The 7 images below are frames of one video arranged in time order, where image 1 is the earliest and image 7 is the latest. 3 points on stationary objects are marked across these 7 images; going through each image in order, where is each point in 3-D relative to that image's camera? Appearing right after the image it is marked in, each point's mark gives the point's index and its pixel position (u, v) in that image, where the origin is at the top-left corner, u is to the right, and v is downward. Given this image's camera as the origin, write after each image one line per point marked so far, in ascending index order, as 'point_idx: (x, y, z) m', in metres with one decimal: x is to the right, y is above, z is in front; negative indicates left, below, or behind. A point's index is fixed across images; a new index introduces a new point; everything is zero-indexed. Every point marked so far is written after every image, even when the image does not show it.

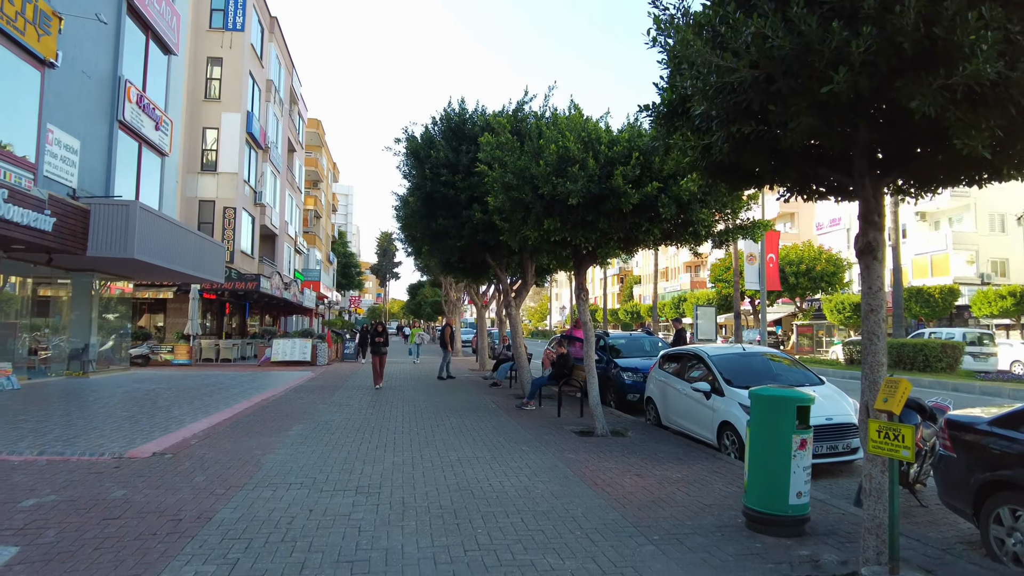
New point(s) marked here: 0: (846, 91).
0: (+2.2, +1.3, +4.4) m
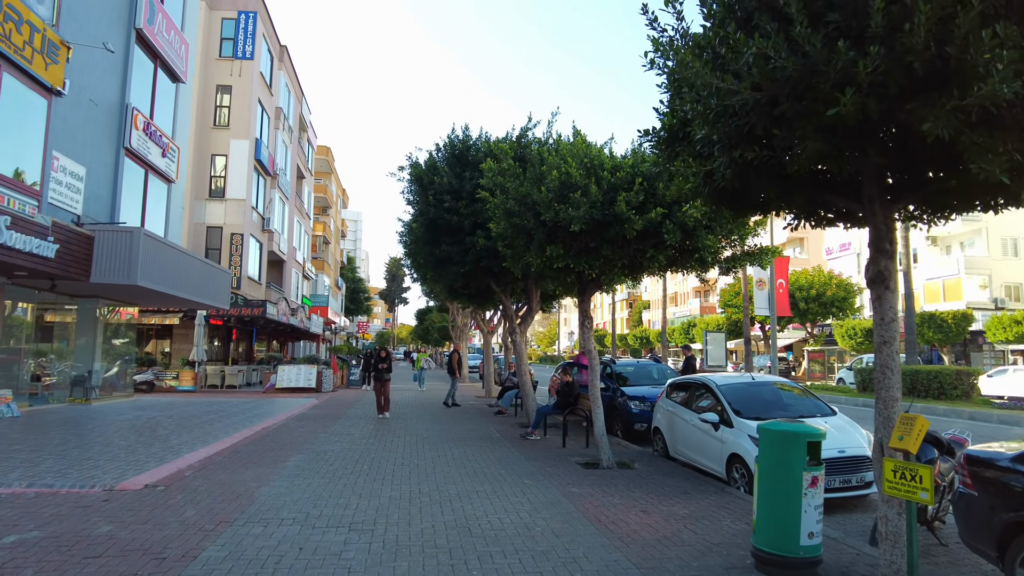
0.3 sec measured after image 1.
0: (+2.2, +1.1, +4.2) m
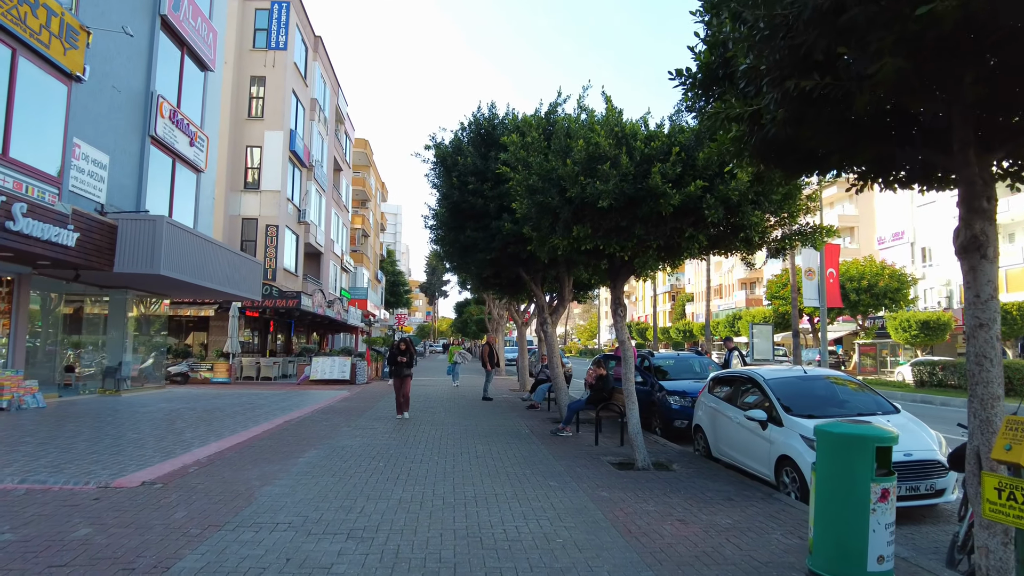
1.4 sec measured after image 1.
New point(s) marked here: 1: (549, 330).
0: (+2.2, +1.3, +3.3) m
1: (+0.8, -1.0, +14.6) m
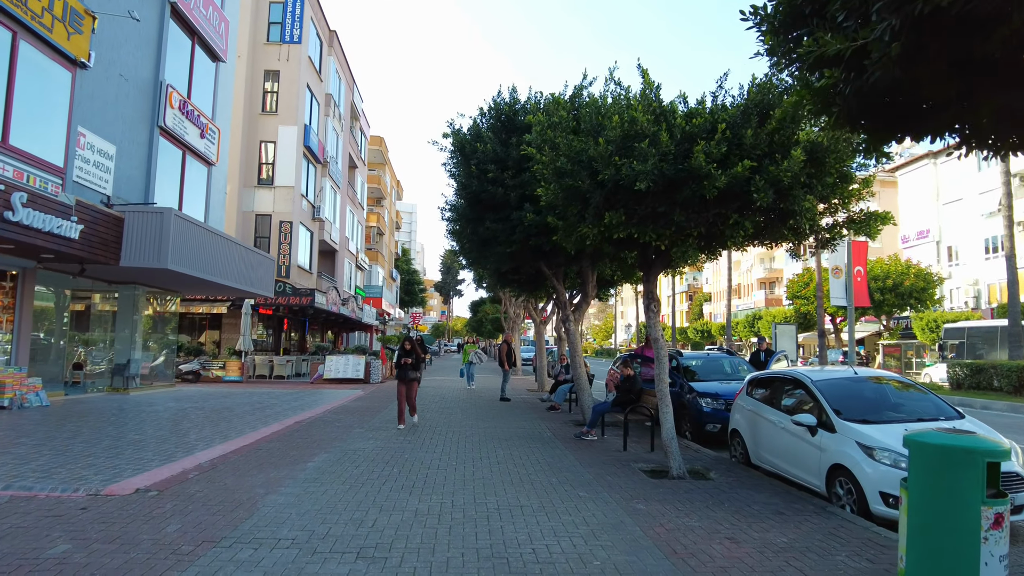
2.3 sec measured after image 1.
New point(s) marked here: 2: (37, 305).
0: (+2.4, +1.4, +2.5) m
1: (+1.2, -0.9, +13.9) m
2: (-11.6, -0.5, +16.1) m
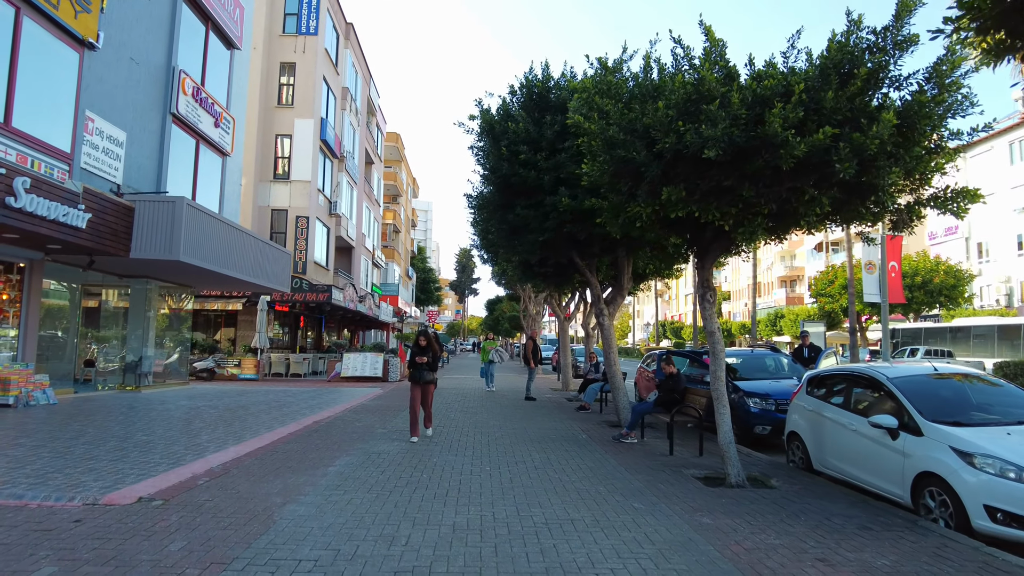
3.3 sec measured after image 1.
0: (+2.7, +1.5, +1.6) m
1: (+1.8, -0.7, +13.0) m
2: (-11.0, -0.3, +15.5) m
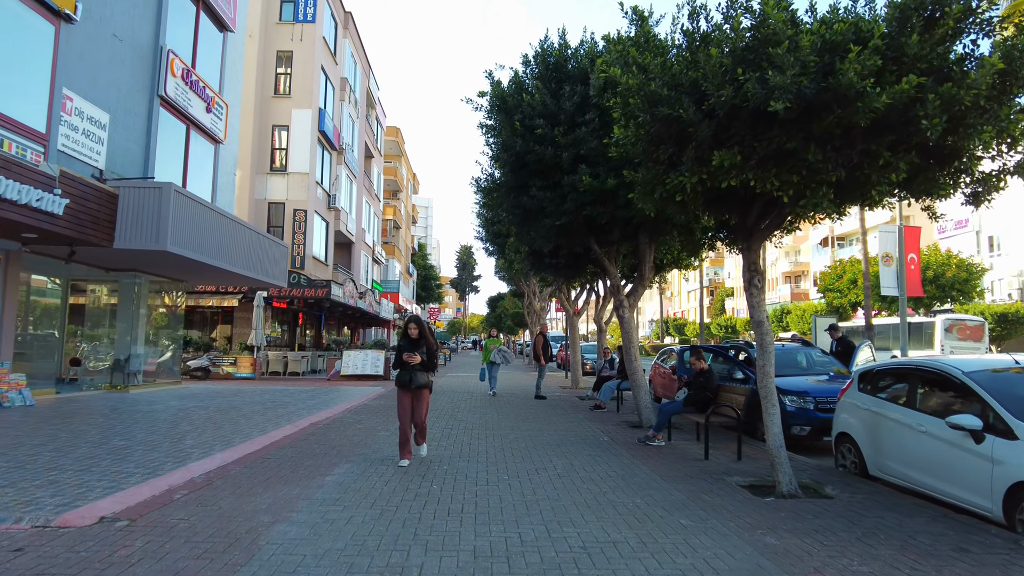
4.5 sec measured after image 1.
0: (+2.9, +1.7, +0.7) m
1: (+2.1, -0.5, +12.1) m
2: (-10.7, -0.2, +14.5) m
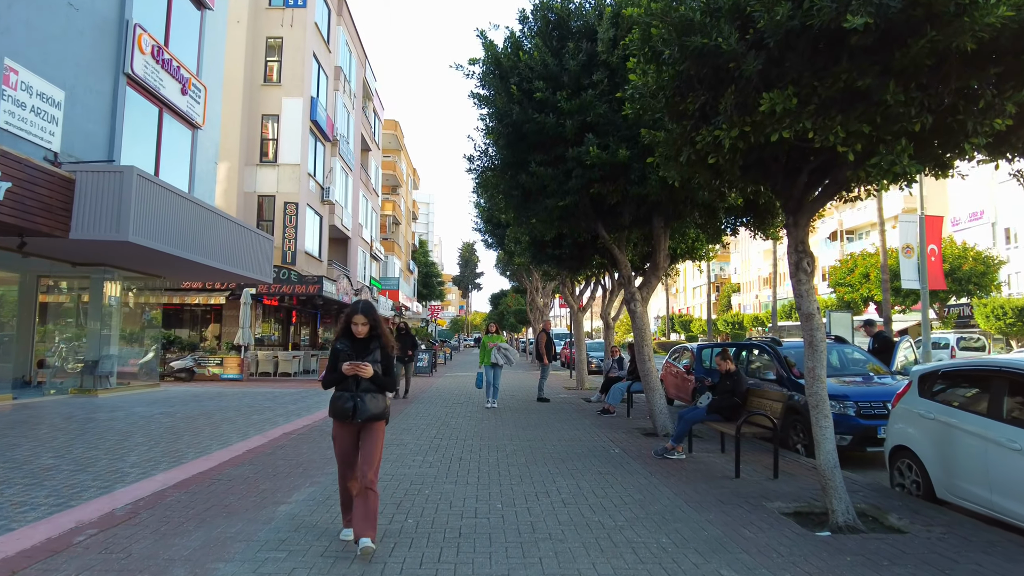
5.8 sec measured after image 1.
0: (+2.8, +1.8, -0.6) m
1: (+2.0, -0.4, +10.8) m
2: (-10.8, -0.1, +13.3) m
